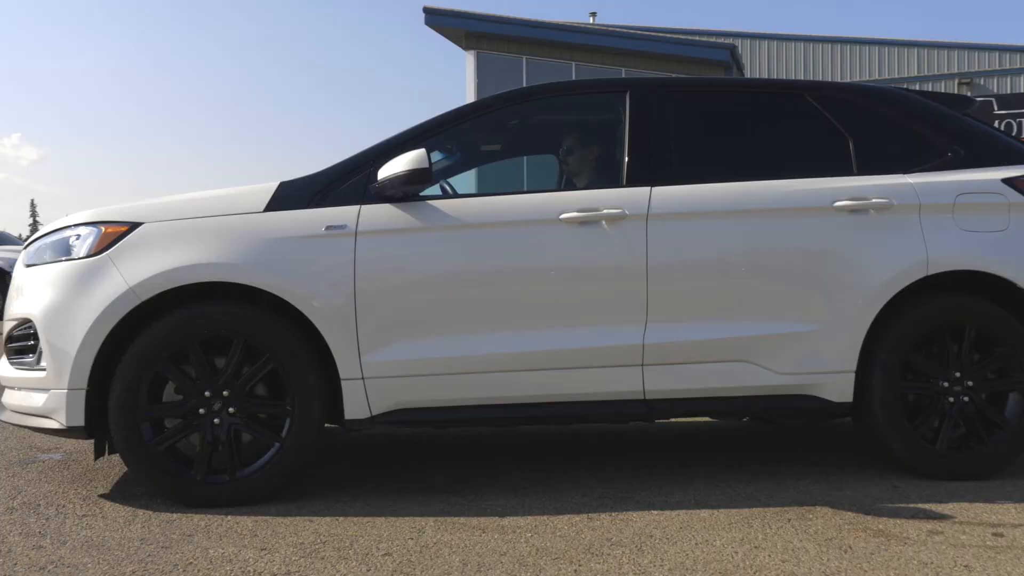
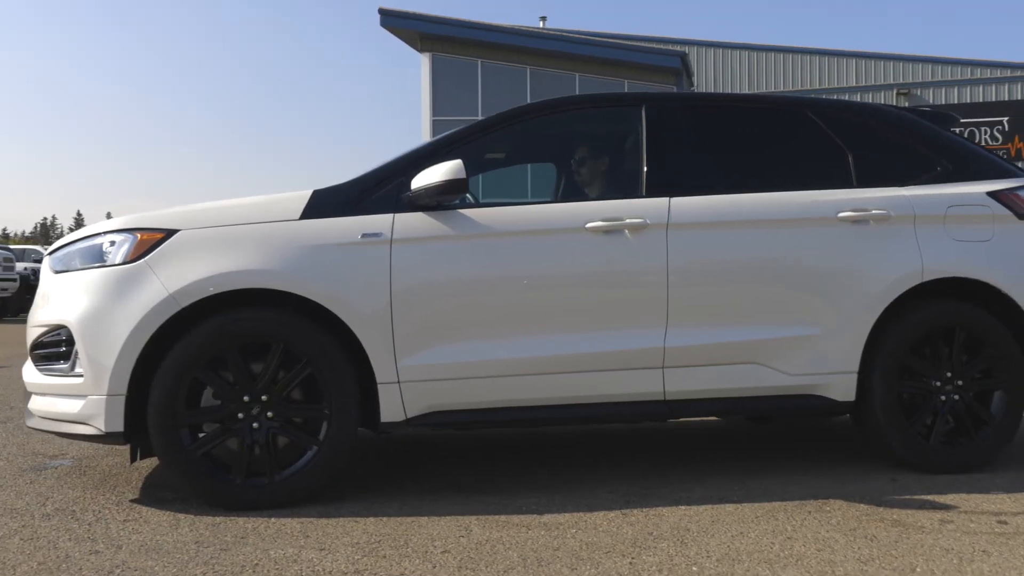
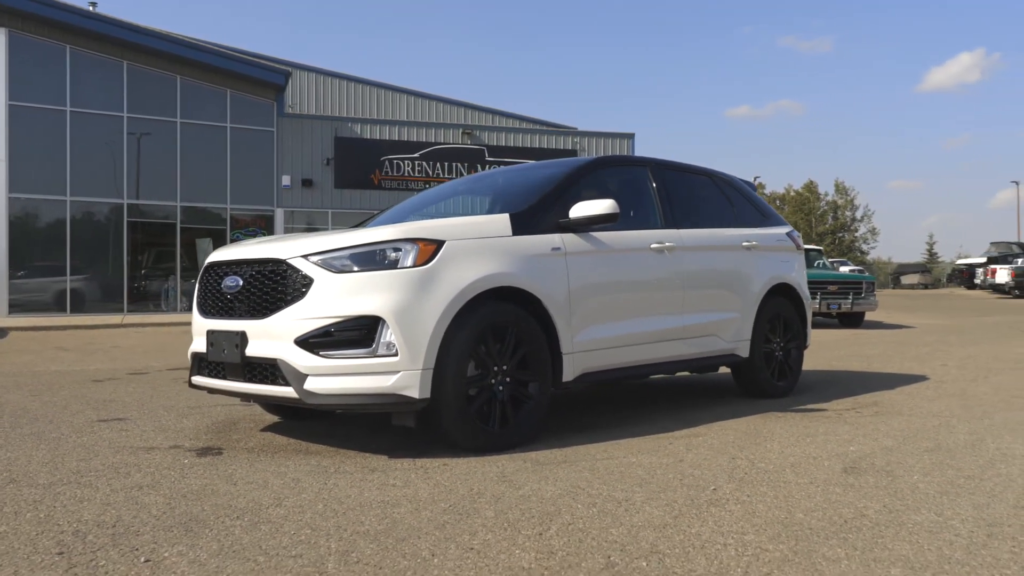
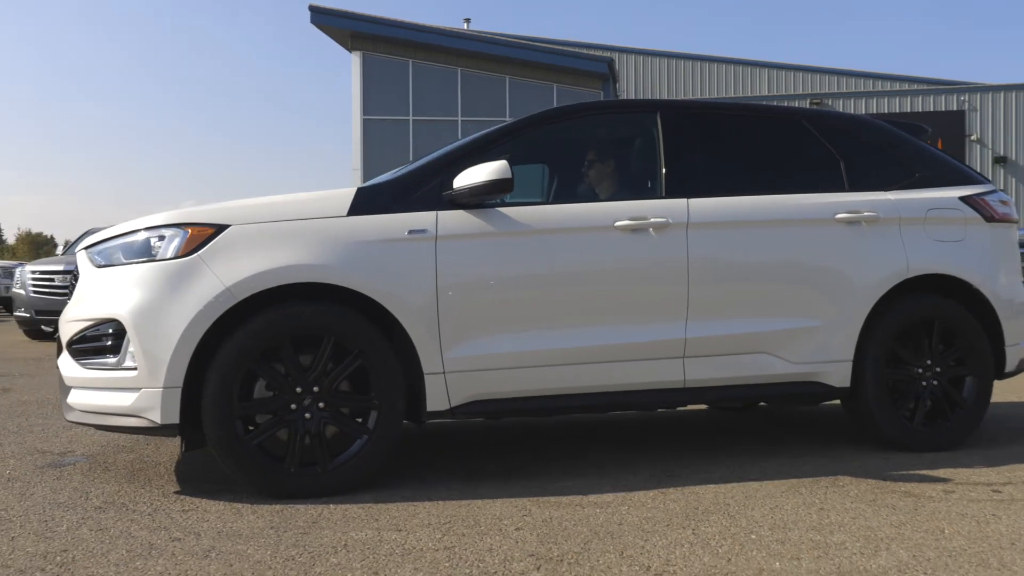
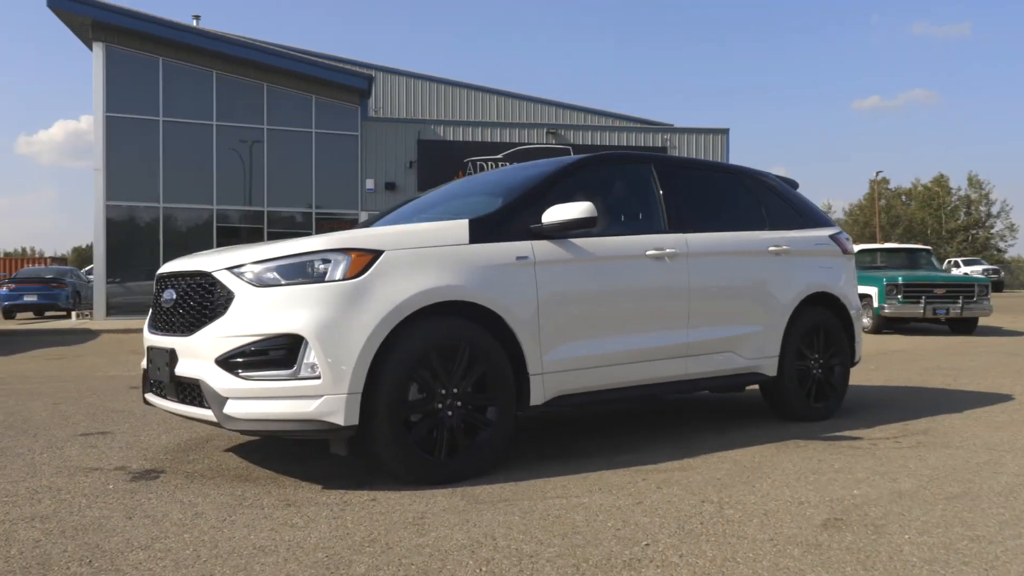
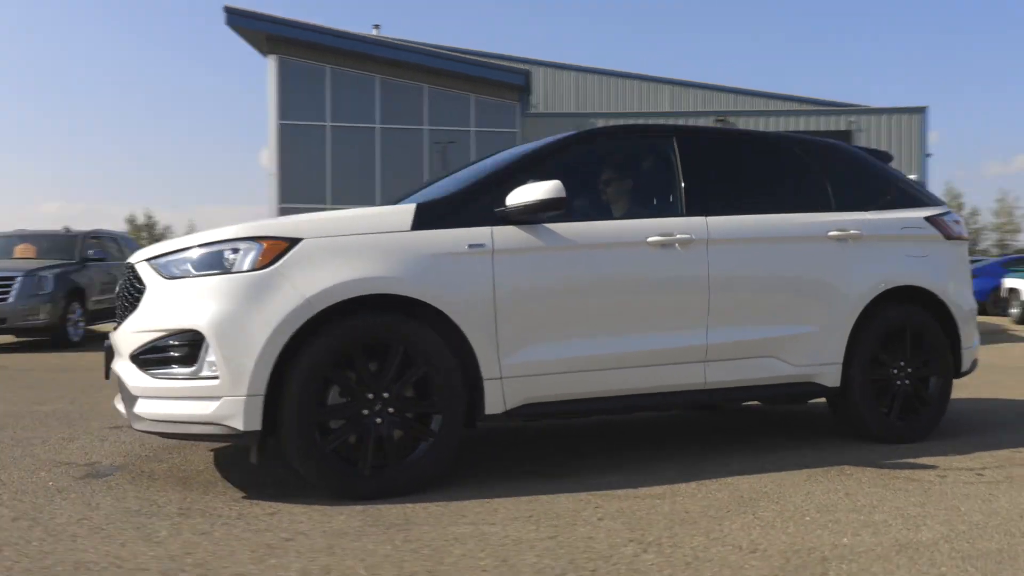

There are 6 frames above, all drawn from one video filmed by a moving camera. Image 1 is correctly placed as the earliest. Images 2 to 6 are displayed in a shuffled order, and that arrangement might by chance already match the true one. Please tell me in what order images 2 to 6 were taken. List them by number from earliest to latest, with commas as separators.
2, 4, 6, 5, 3
